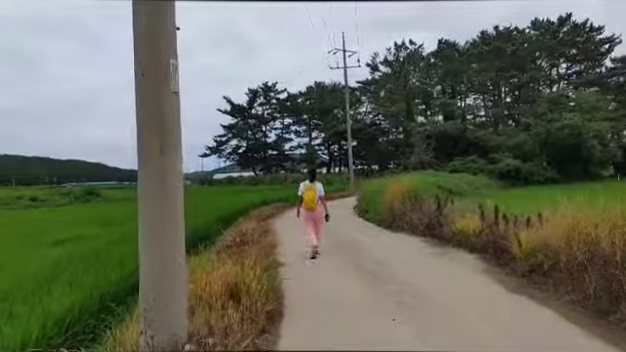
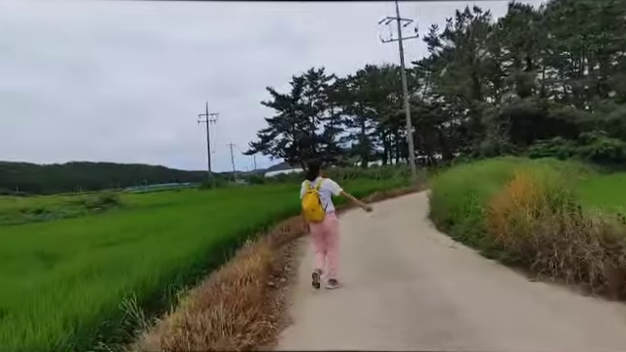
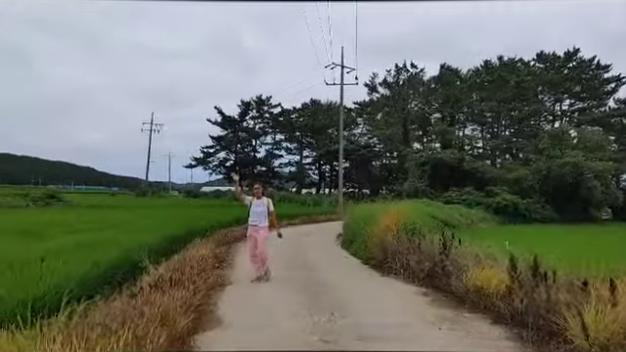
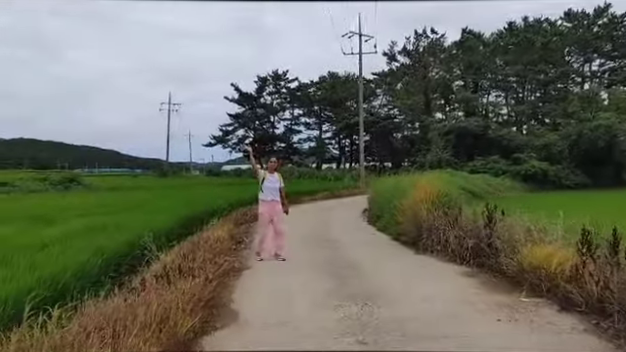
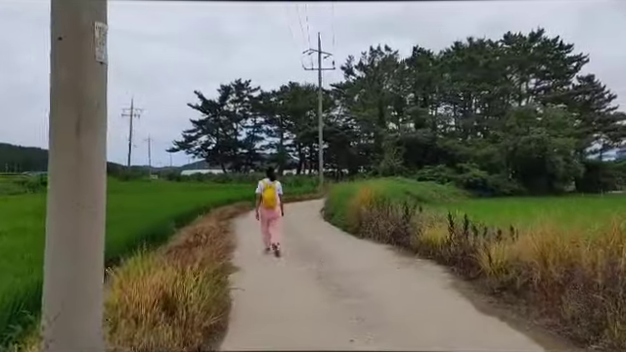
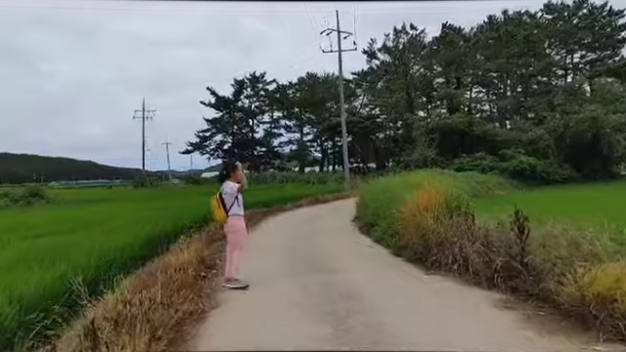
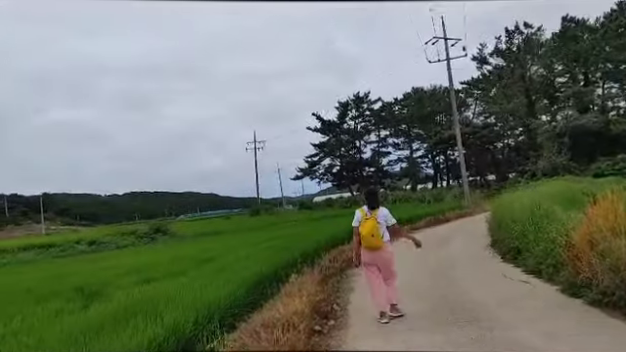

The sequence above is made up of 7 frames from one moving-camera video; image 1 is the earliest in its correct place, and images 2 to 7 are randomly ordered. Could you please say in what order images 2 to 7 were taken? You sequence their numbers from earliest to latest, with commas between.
5, 3, 4, 6, 2, 7
